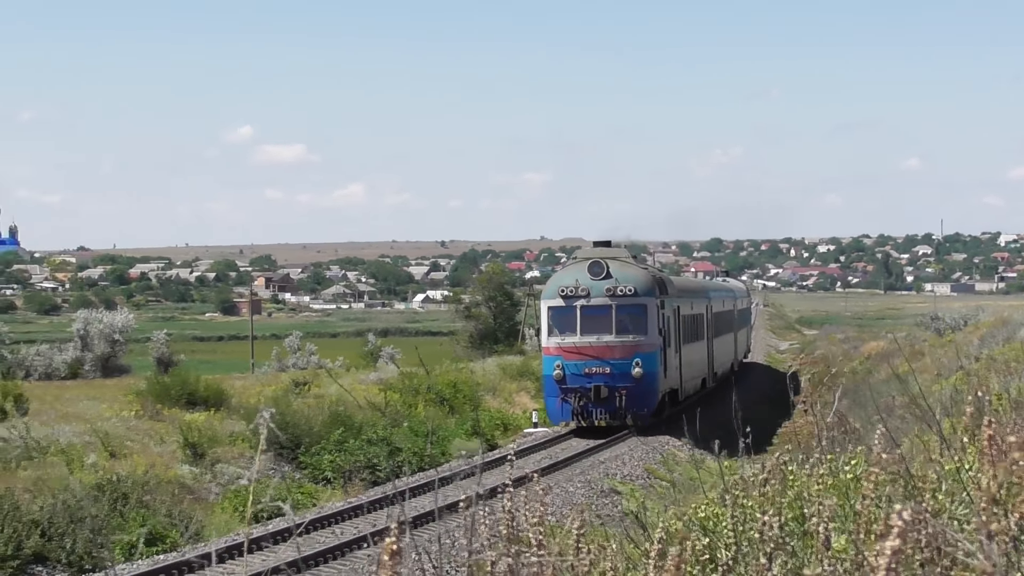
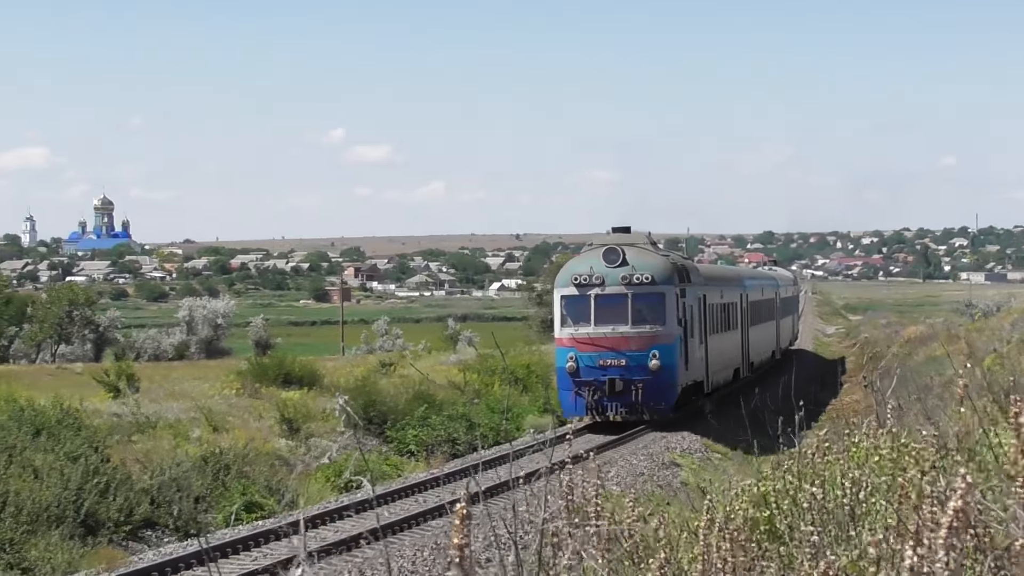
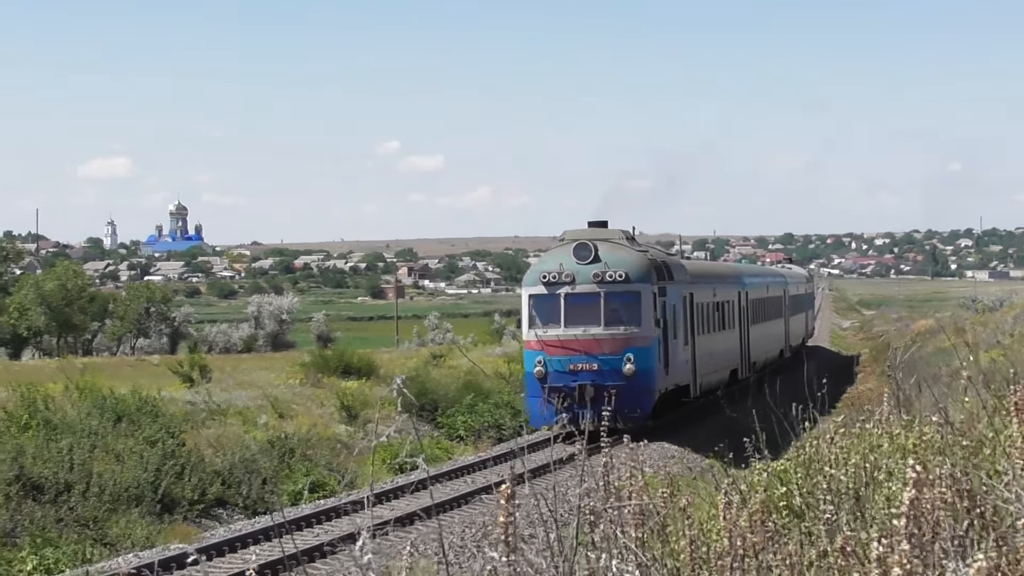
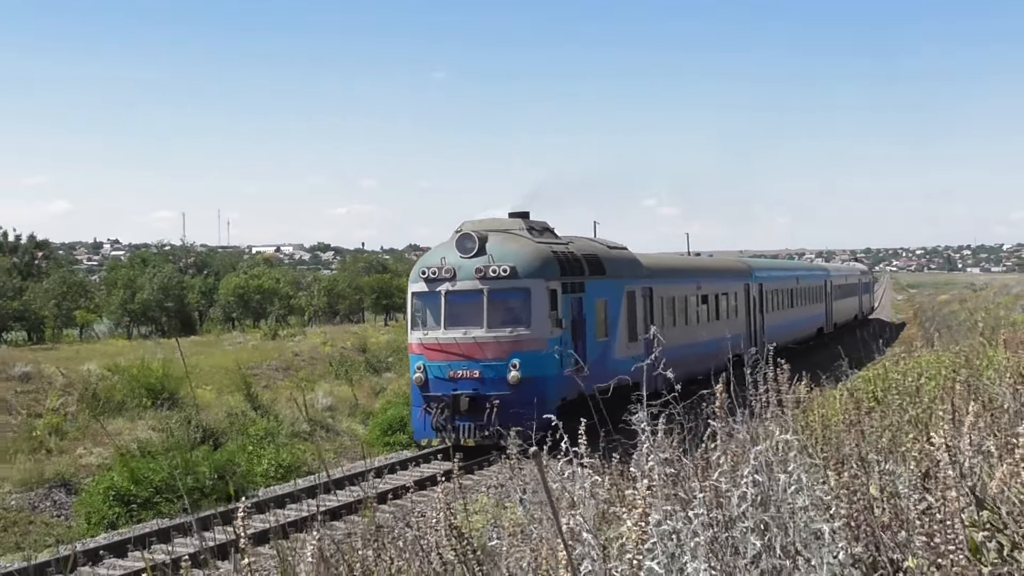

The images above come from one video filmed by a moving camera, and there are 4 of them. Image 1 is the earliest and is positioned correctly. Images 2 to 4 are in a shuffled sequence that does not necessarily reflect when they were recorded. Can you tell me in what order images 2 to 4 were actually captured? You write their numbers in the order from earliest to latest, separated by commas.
2, 3, 4
